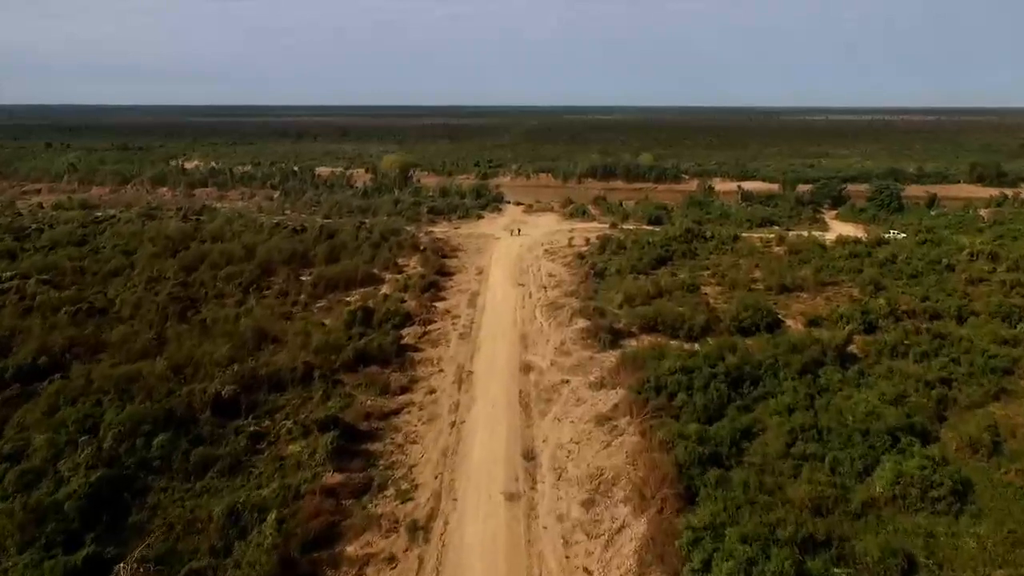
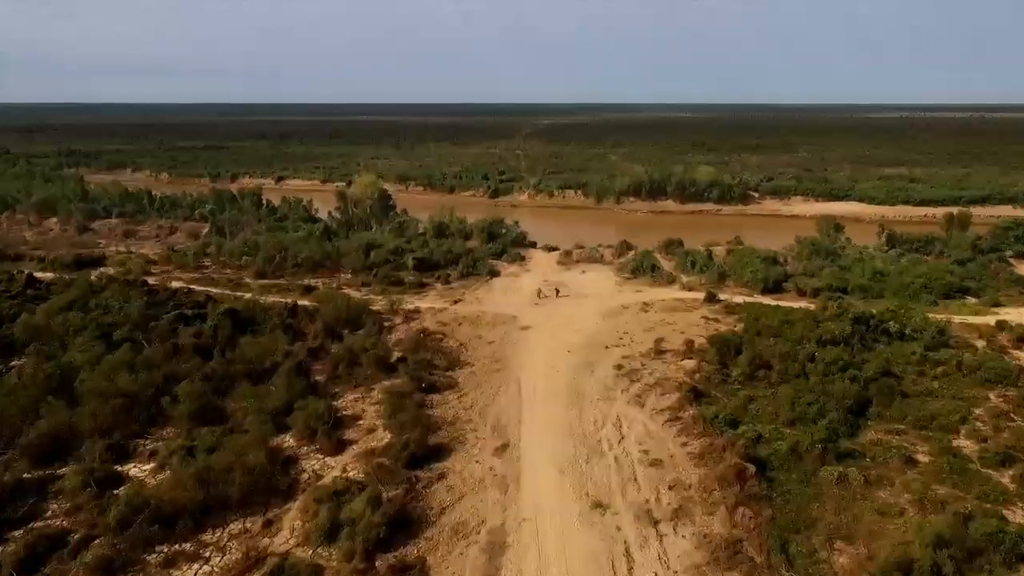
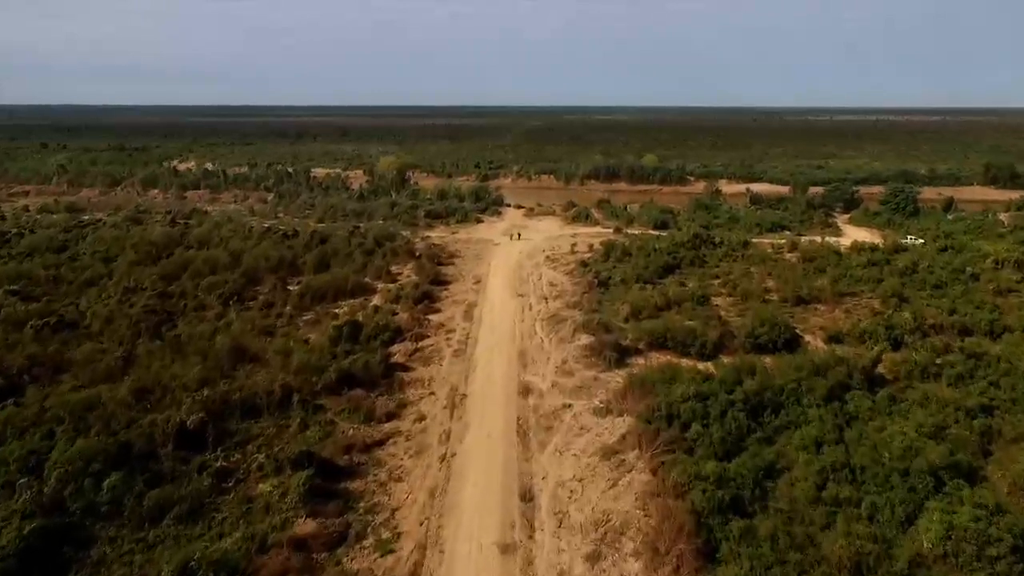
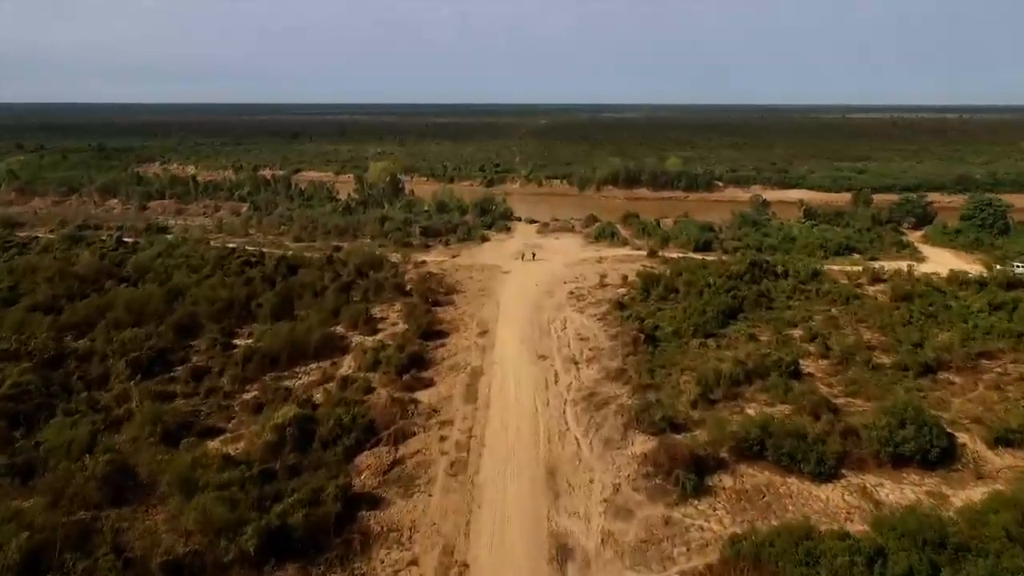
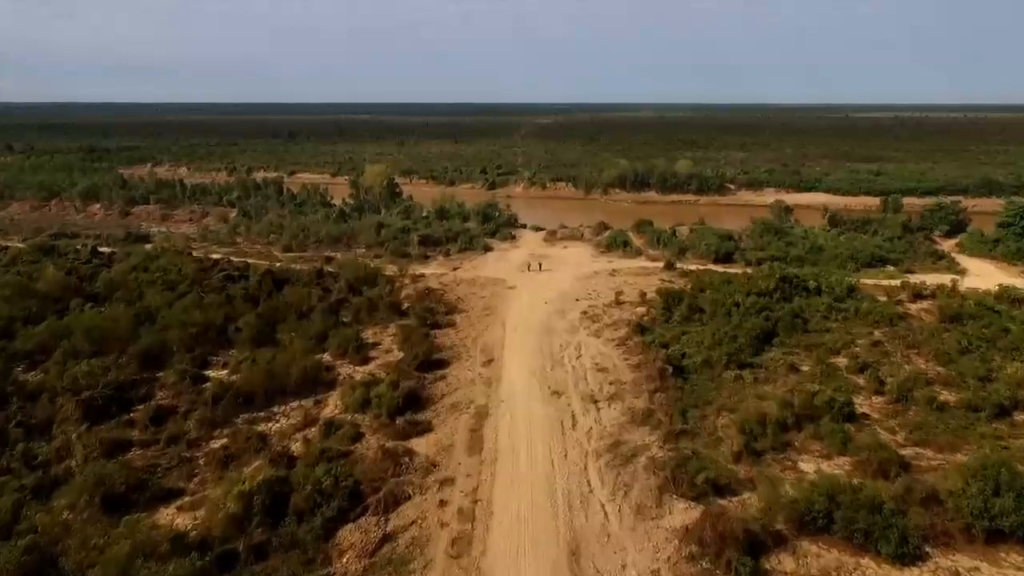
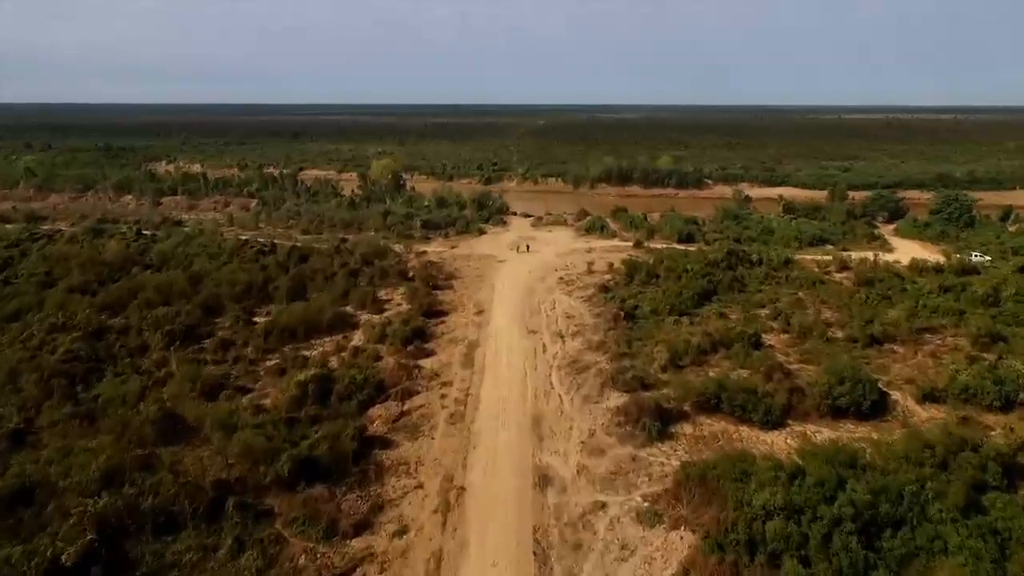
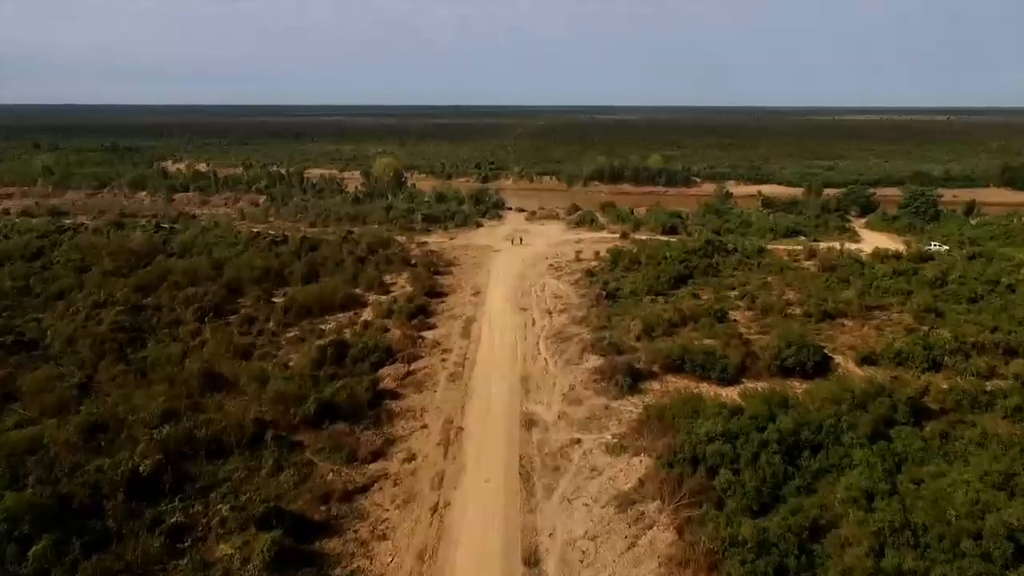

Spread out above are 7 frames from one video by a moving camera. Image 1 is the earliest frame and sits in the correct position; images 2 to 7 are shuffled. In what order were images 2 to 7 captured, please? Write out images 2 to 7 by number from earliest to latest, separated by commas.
3, 7, 6, 4, 5, 2
